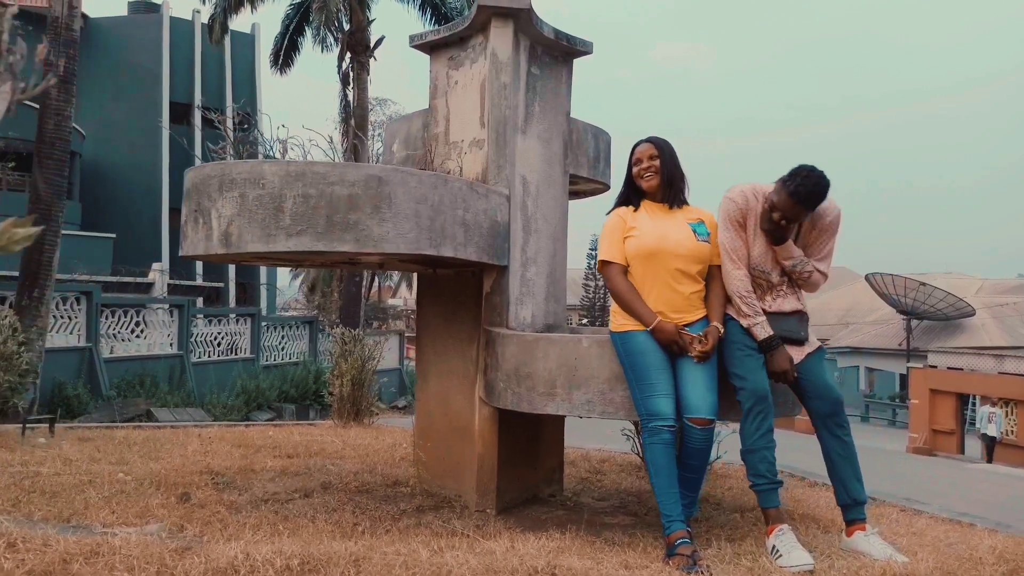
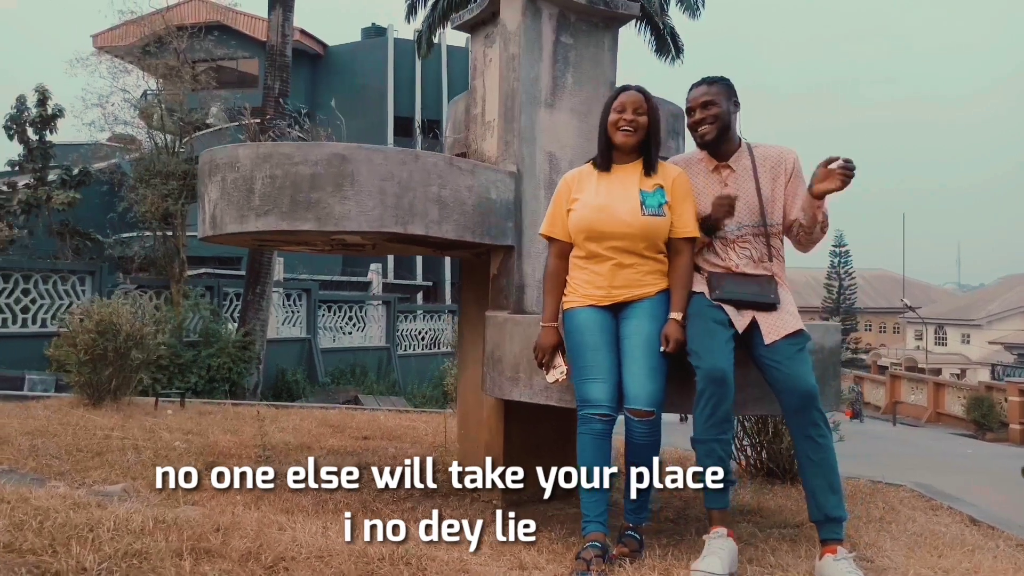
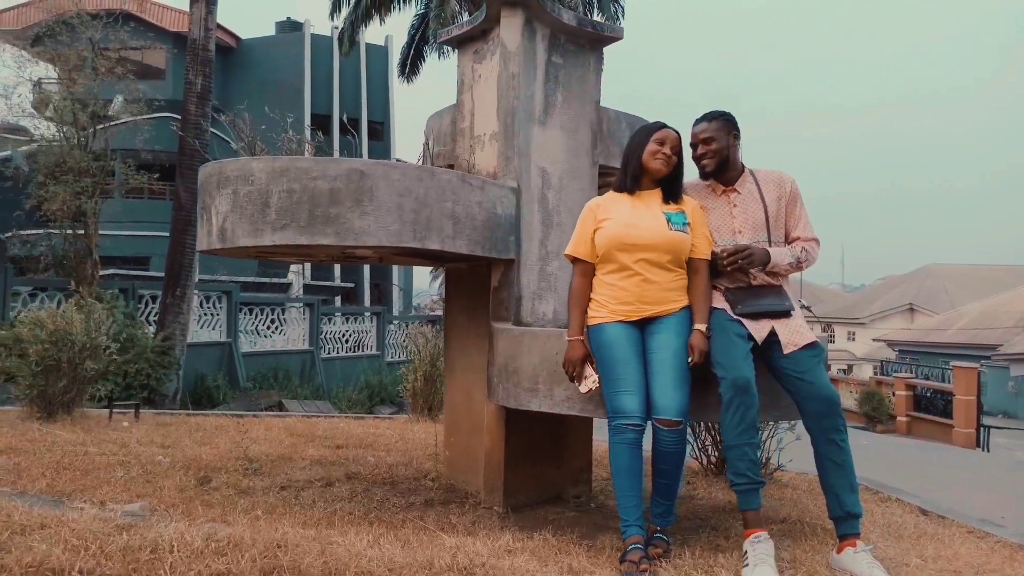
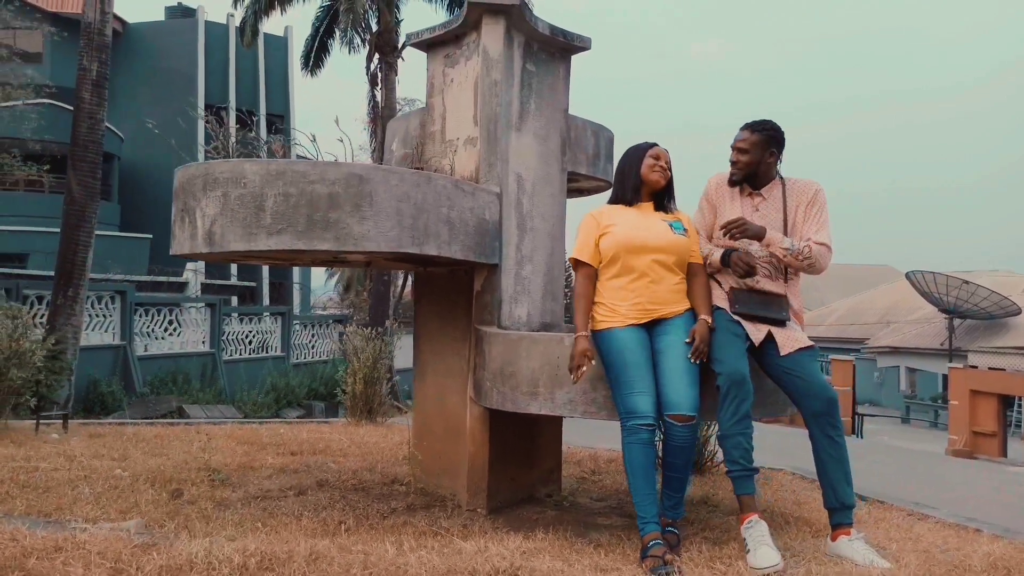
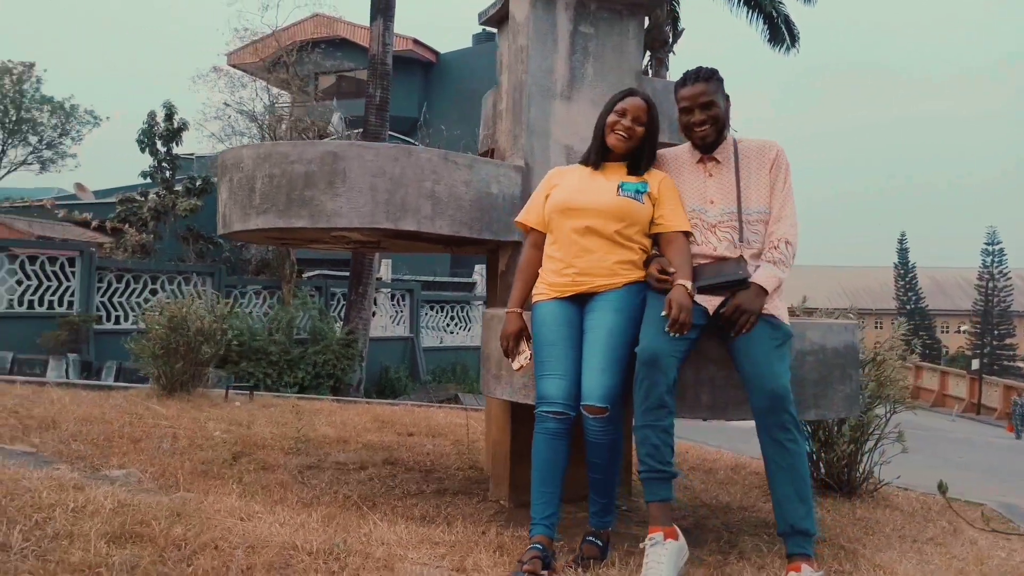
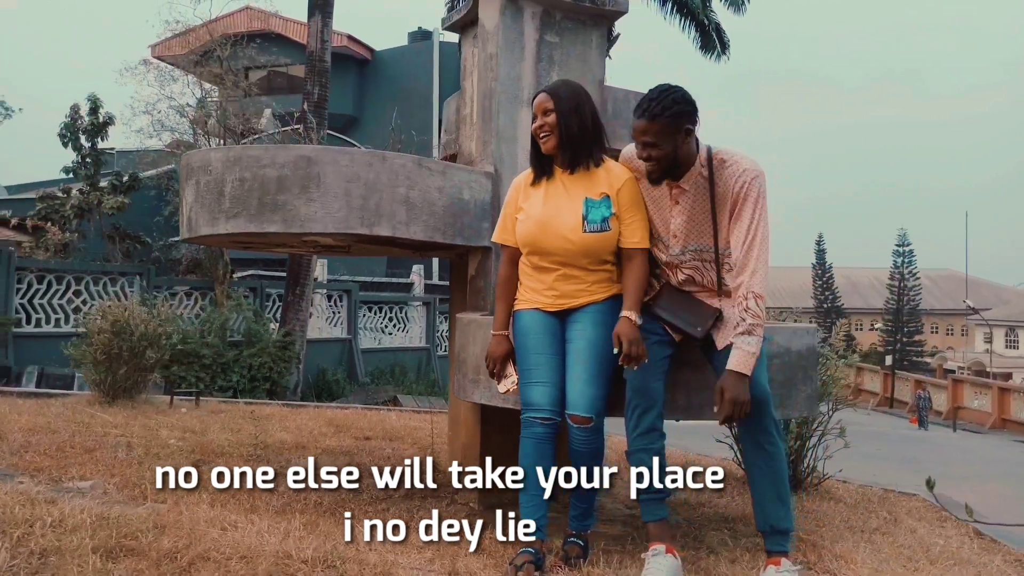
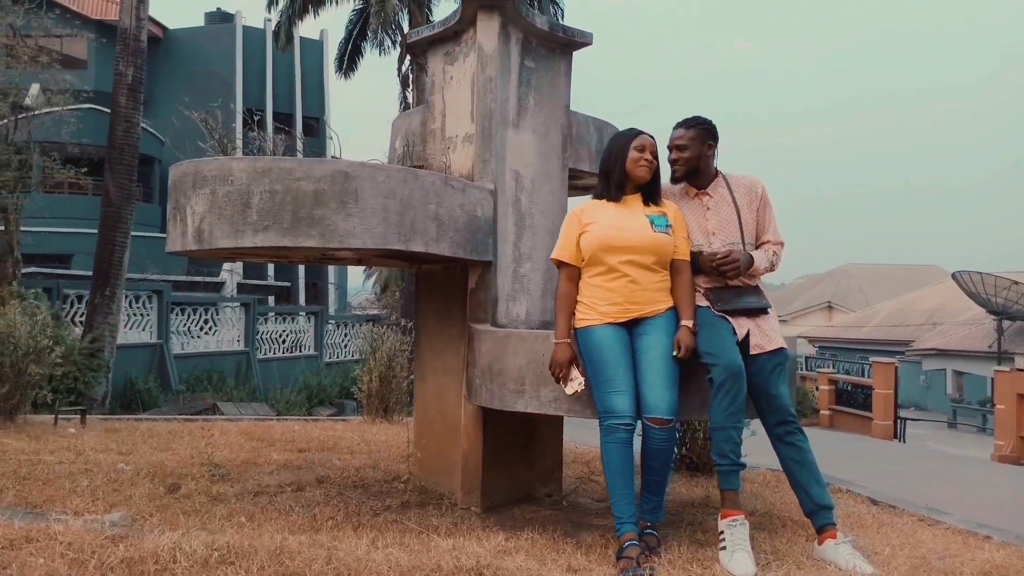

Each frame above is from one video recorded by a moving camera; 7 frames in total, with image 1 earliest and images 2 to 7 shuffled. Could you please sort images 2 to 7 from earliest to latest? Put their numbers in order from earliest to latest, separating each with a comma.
4, 7, 3, 2, 6, 5
